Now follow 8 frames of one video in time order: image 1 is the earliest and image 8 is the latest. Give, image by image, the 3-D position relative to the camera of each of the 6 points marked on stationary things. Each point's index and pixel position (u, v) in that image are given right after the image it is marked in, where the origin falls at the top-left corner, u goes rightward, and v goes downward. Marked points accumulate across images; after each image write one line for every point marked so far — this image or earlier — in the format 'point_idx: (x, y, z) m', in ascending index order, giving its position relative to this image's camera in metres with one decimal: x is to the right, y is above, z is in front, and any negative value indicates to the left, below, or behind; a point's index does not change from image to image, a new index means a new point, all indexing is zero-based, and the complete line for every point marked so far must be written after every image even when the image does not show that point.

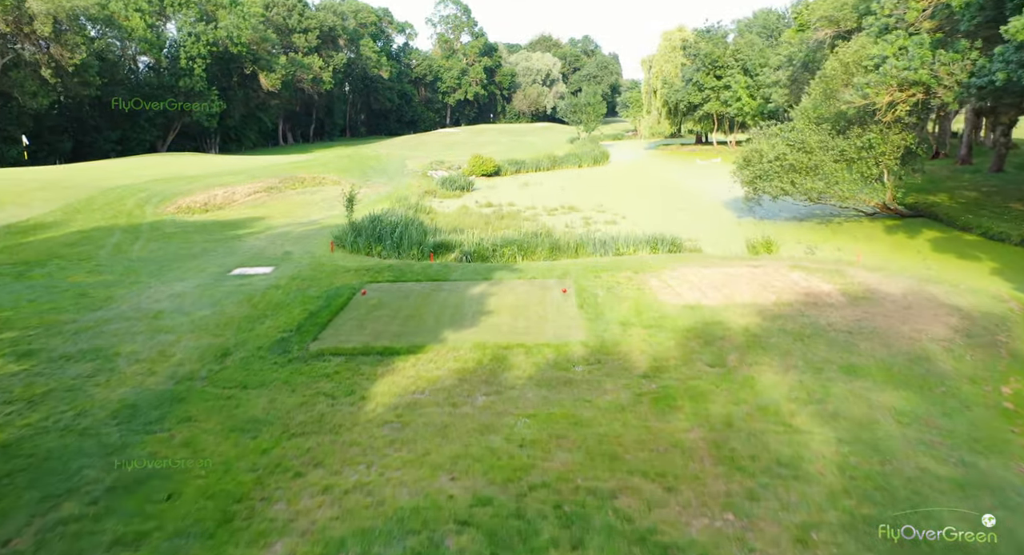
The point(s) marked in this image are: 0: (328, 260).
0: (-3.1, +0.3, +10.6) m
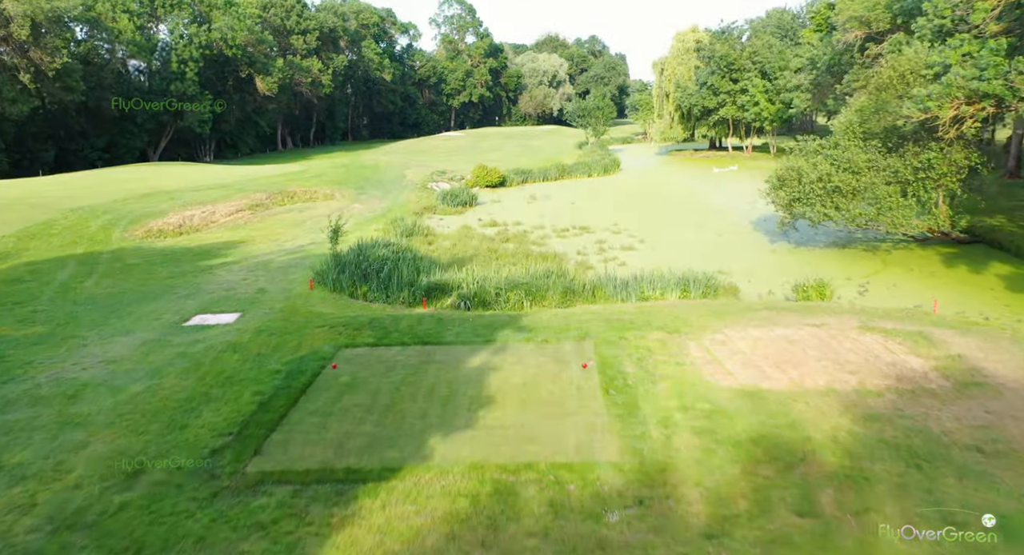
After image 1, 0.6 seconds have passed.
0: (-3.0, -0.4, +9.1) m
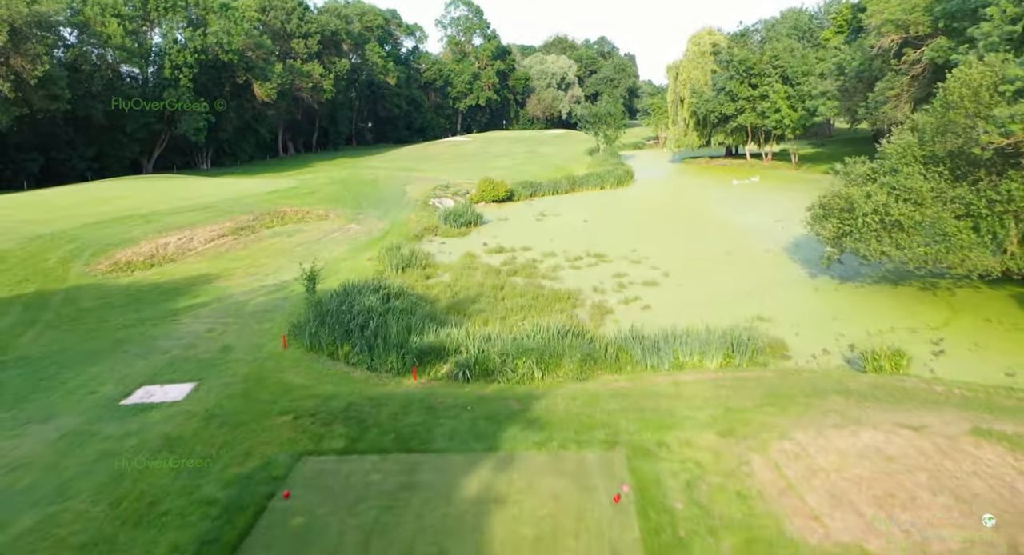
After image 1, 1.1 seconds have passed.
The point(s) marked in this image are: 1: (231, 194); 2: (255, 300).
0: (-2.9, -1.1, +7.7) m
1: (-8.8, +2.6, +19.6) m
2: (-4.4, -0.4, +10.7) m
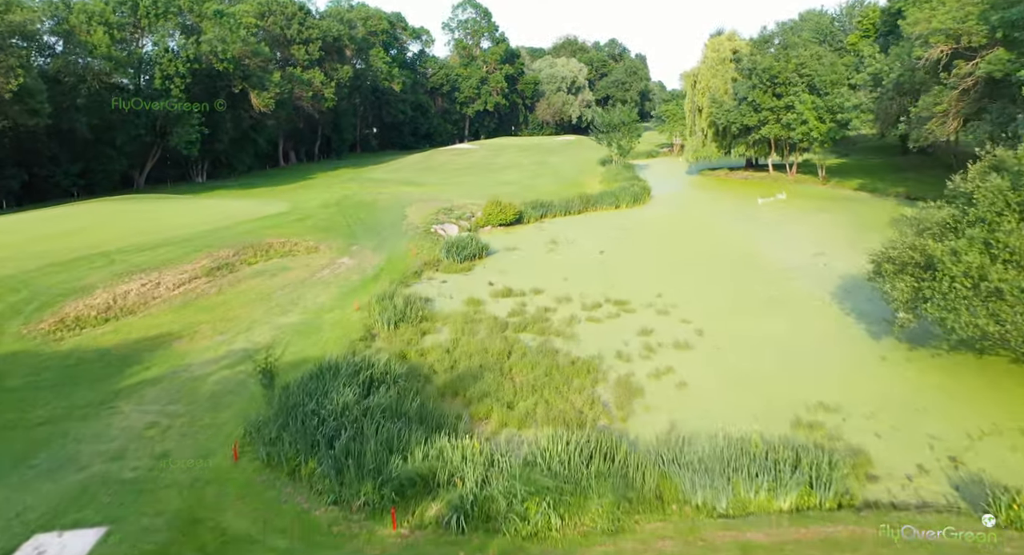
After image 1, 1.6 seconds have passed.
0: (-2.8, -2.1, +5.9) m
1: (-8.5, +1.6, +18.0) m
2: (-4.2, -1.4, +9.0) m
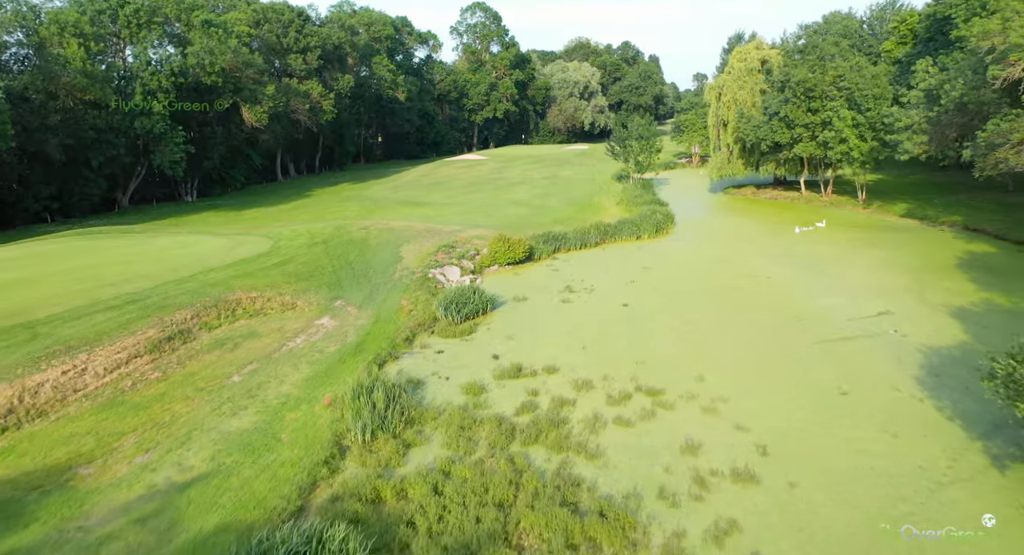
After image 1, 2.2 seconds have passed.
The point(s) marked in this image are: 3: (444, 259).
0: (-2.8, -3.5, +3.5) m
1: (-8.3, +0.3, +15.7) m
2: (-4.2, -2.7, +6.6) m
3: (-1.9, +0.6, +17.9) m
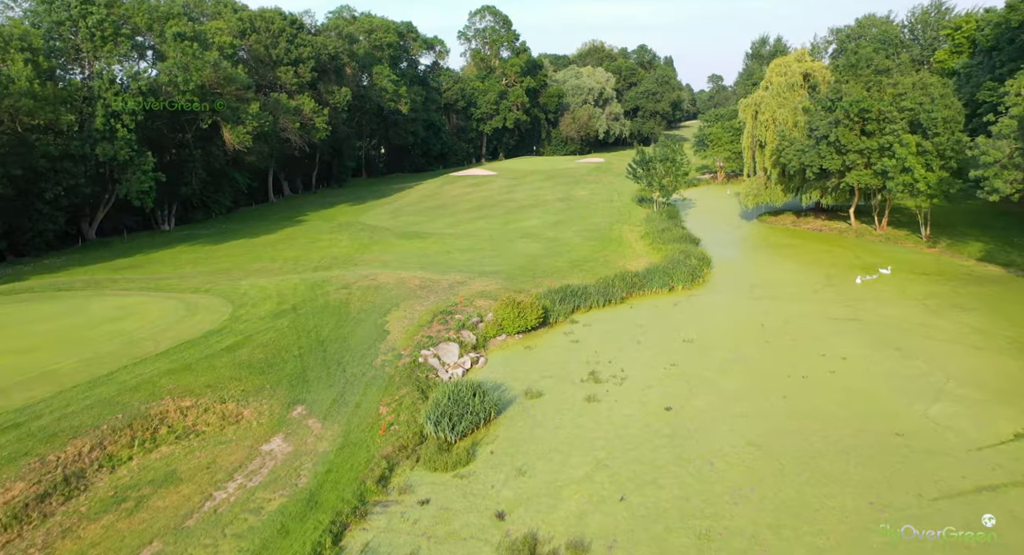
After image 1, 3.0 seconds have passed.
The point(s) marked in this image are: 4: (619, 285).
0: (-2.8, -5.3, +0.1) m
1: (-8.1, -1.5, +12.4) m
2: (-4.1, -4.5, +3.2) m
3: (-1.7, -1.2, +14.5) m
4: (+3.3, -0.2, +19.2) m
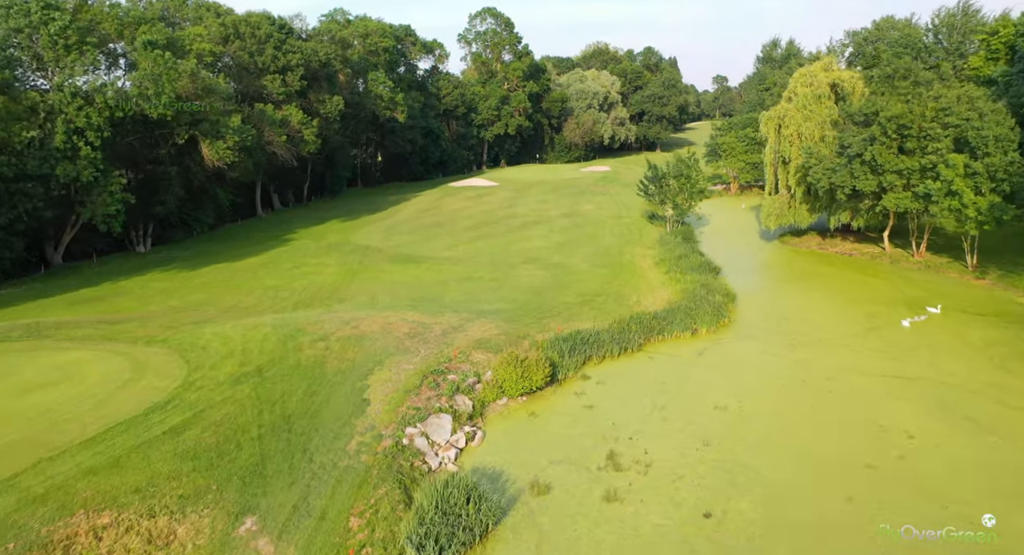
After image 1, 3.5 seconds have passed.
0: (-2.8, -6.5, -2.2) m
1: (-8.0, -2.6, +10.1) m
2: (-4.1, -5.7, +1.0) m
3: (-1.6, -2.4, +12.2) m
4: (+3.4, -1.4, +16.9) m
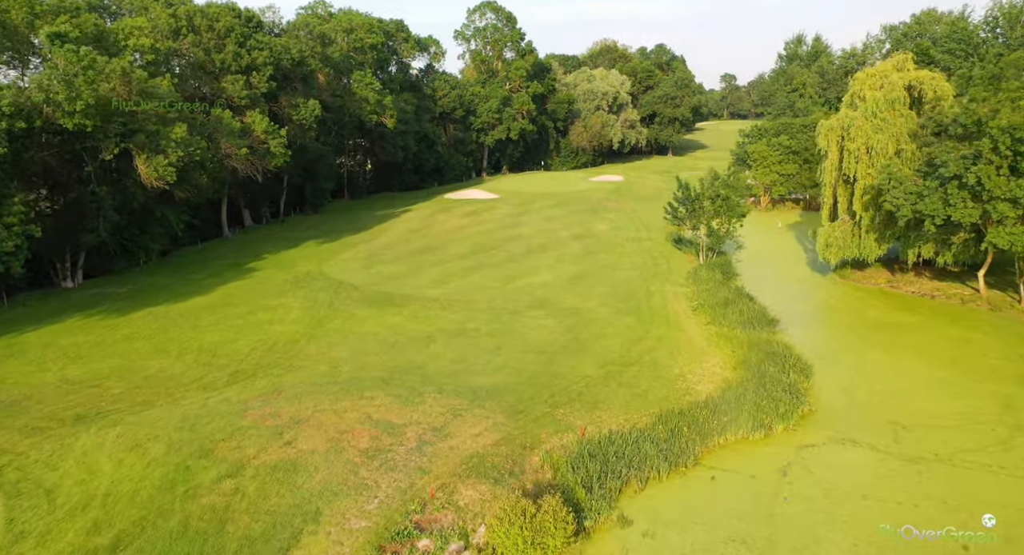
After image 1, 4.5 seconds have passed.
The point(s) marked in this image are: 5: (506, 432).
0: (-2.8, -8.0, -7.0) m
1: (-8.0, -4.2, +5.3) m
2: (-4.1, -7.3, -3.8) m
3: (-1.6, -4.0, +7.4) m
4: (+3.5, -2.9, +12.1) m
5: (-0.1, -3.0, +12.4) m
